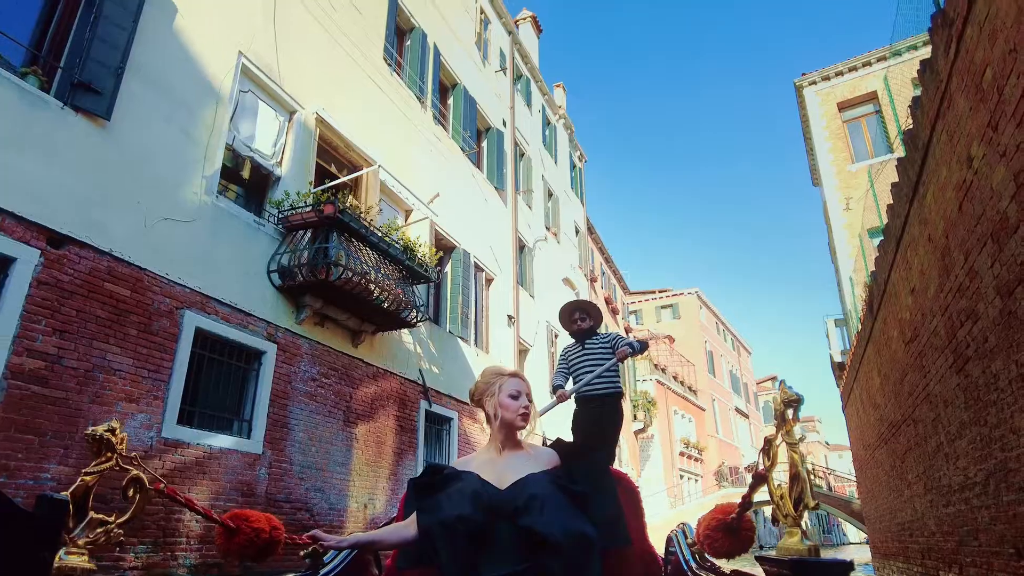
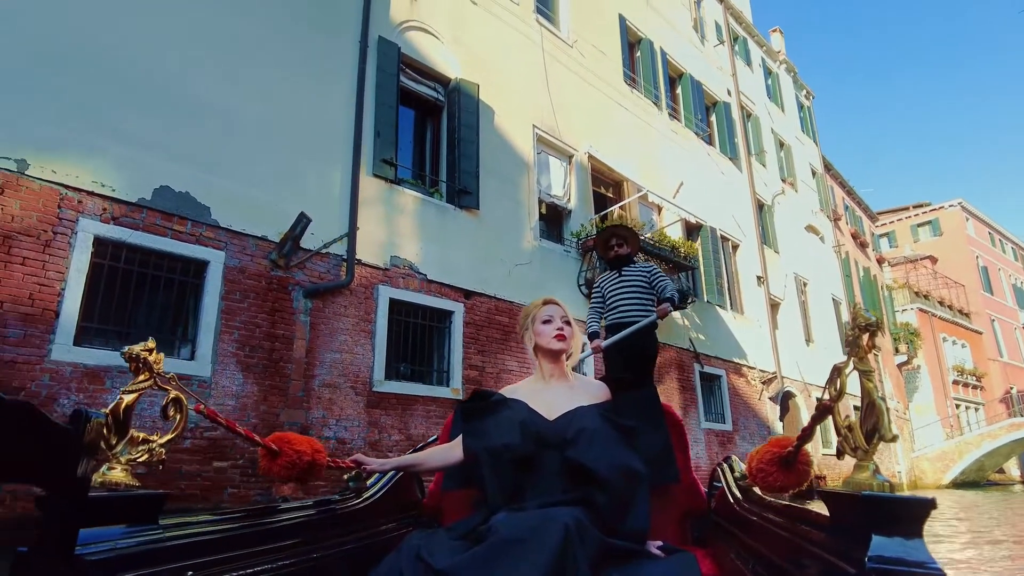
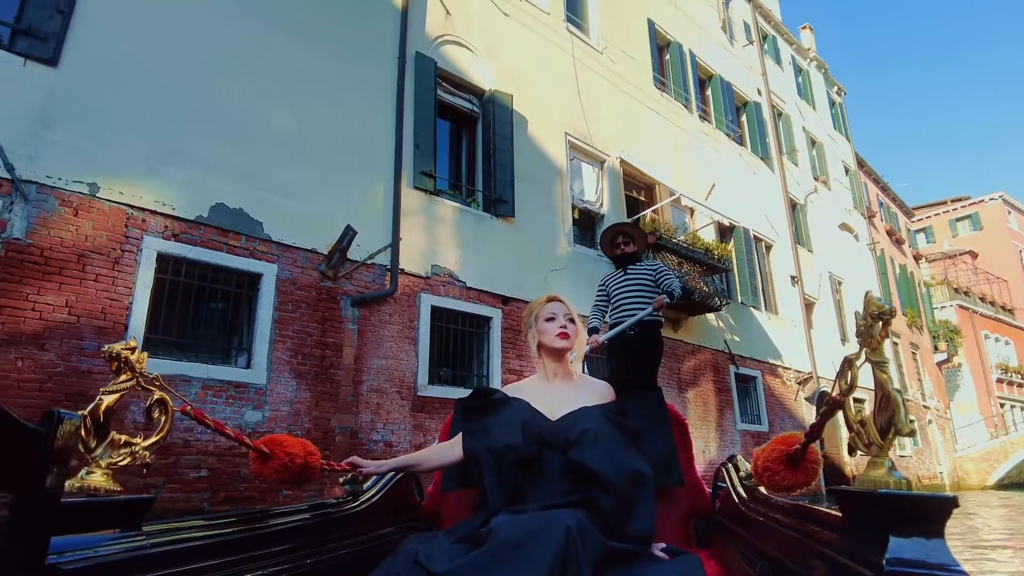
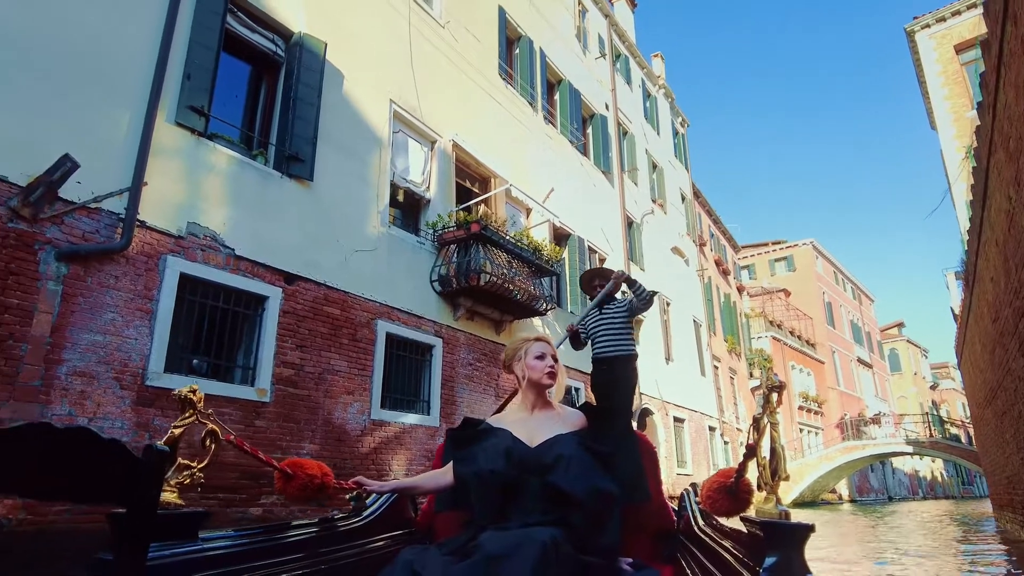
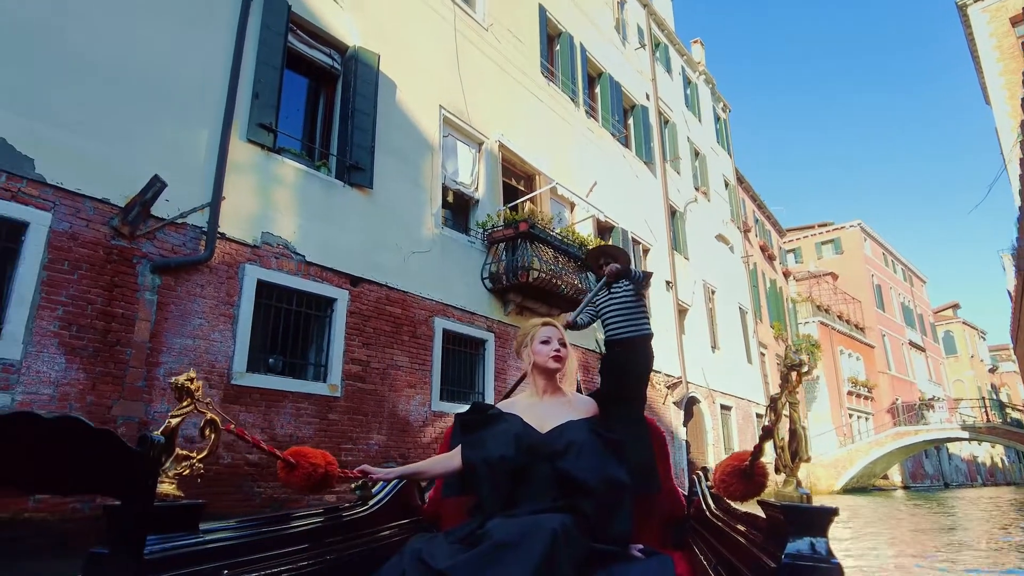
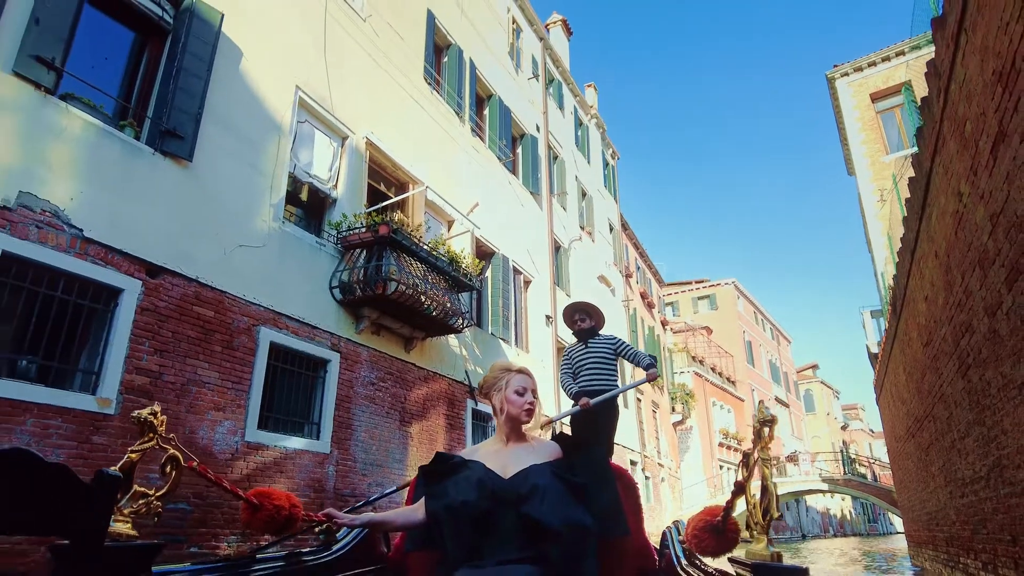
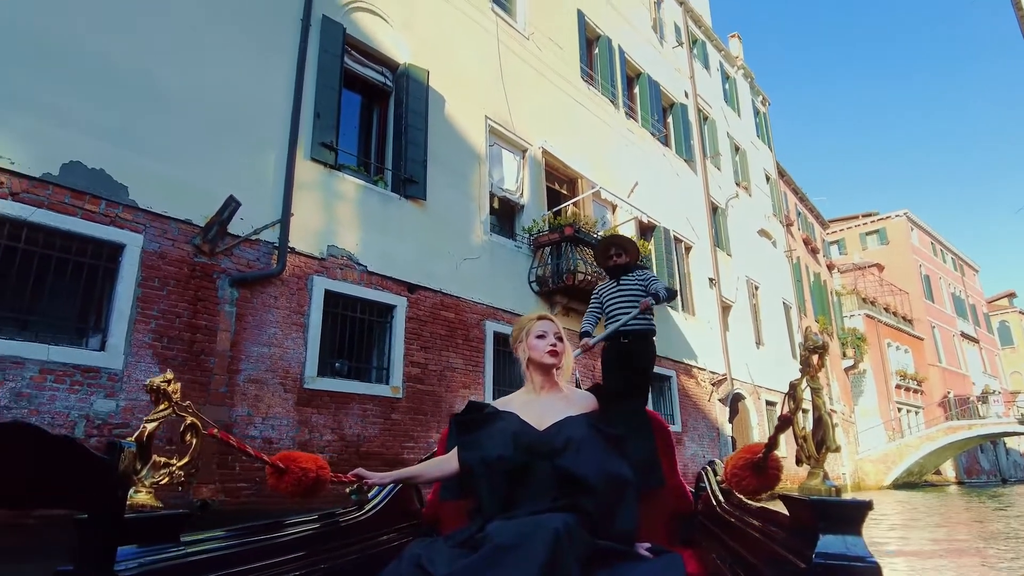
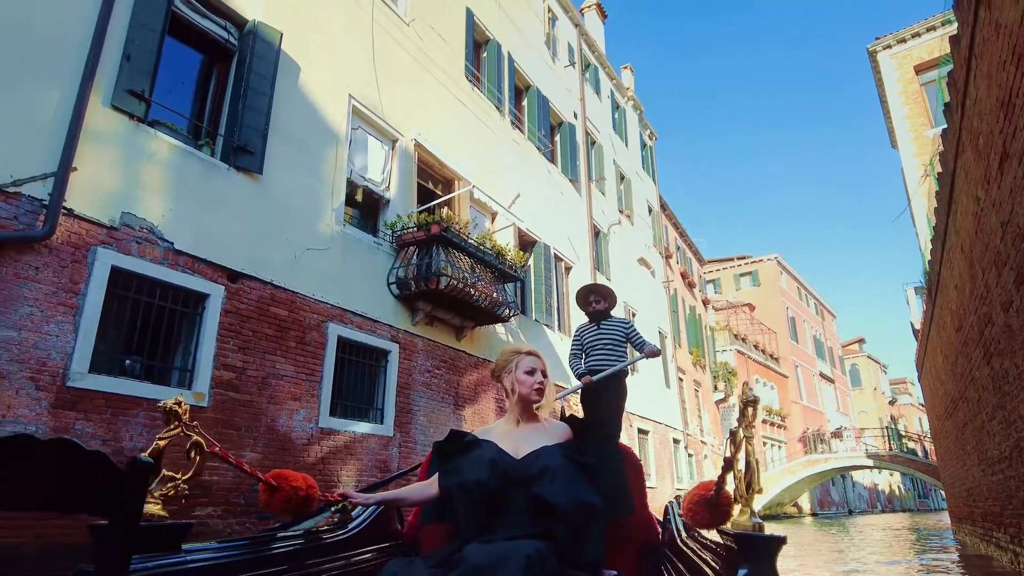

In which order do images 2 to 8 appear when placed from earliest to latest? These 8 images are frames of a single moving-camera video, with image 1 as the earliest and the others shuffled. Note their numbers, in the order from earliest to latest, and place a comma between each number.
6, 8, 4, 5, 7, 2, 3
